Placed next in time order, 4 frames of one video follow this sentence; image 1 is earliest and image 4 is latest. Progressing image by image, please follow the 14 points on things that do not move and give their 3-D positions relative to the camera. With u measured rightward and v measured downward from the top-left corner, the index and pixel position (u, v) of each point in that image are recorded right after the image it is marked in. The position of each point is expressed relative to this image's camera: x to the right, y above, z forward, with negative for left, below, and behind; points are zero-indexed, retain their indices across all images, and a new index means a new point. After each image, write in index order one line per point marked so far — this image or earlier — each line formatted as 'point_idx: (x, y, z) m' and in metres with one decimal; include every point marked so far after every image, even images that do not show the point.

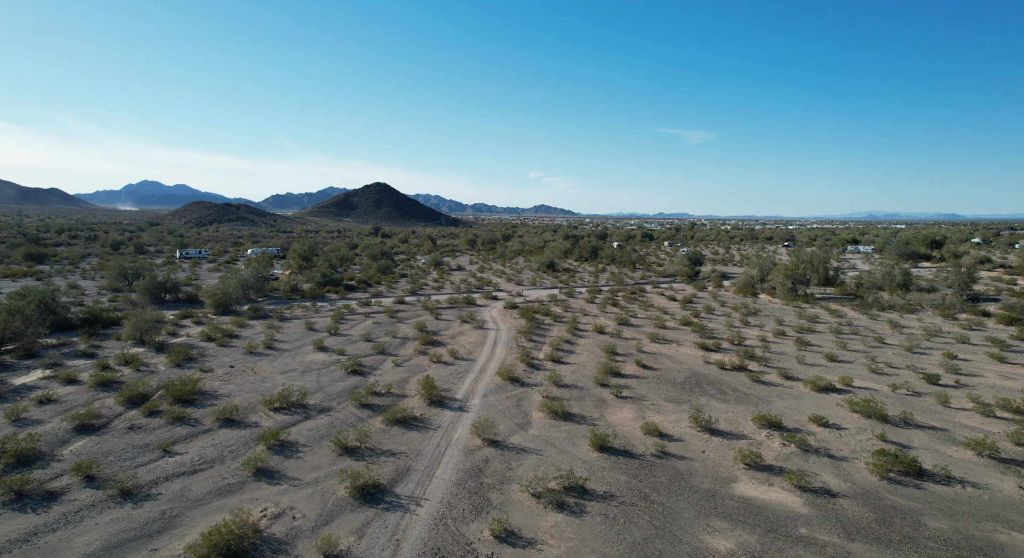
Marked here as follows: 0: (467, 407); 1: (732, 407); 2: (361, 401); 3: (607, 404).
0: (-1.3, -3.7, +16.8) m
1: (+6.3, -3.7, +16.5) m
2: (-4.3, -3.5, +16.7) m
3: (+2.8, -3.7, +16.9) m
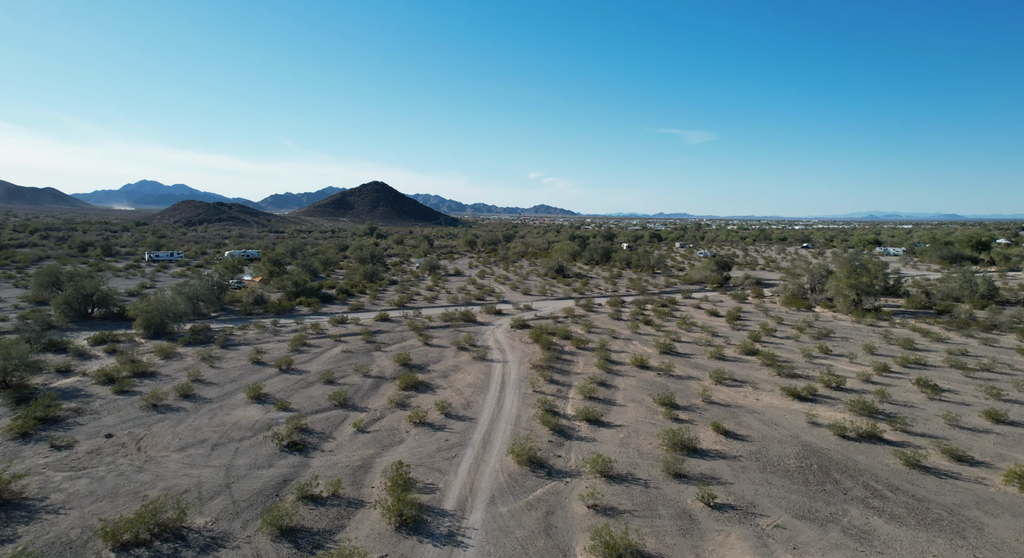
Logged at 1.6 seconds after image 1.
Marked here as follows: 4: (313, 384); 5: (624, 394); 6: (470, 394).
0: (-0.8, -4.3, +9.9) m
1: (+6.7, -4.3, +9.6) m
2: (-3.9, -4.1, +9.8) m
3: (+3.2, -4.3, +10.0) m
4: (-6.3, -3.3, +18.5) m
5: (+3.4, -3.5, +17.8) m
6: (-1.3, -3.5, +17.8) m
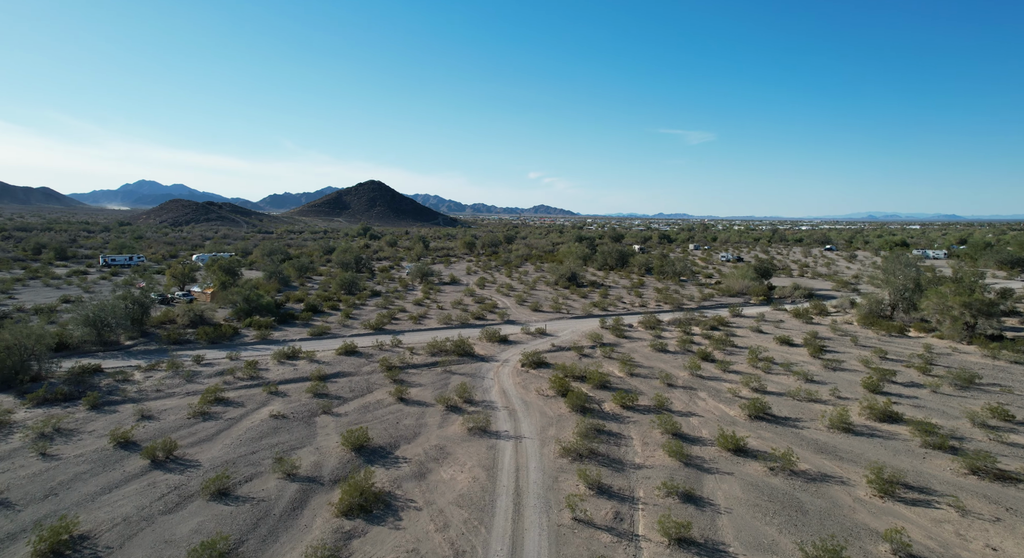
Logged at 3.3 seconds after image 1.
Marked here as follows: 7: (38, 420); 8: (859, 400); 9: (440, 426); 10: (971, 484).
0: (-0.4, -5.0, +2.0) m
1: (+7.2, -5.0, +1.7) m
2: (-3.4, -4.8, +1.9) m
3: (+3.6, -5.0, +2.1) m
4: (-5.9, -4.0, +10.6) m
5: (+3.8, -4.2, +9.9) m
6: (-0.9, -4.2, +9.9) m
7: (-11.7, -3.5, +14.5) m
8: (+9.9, -3.5, +16.7) m
9: (-1.8, -3.6, +15.1) m
10: (+8.9, -4.0, +11.4) m
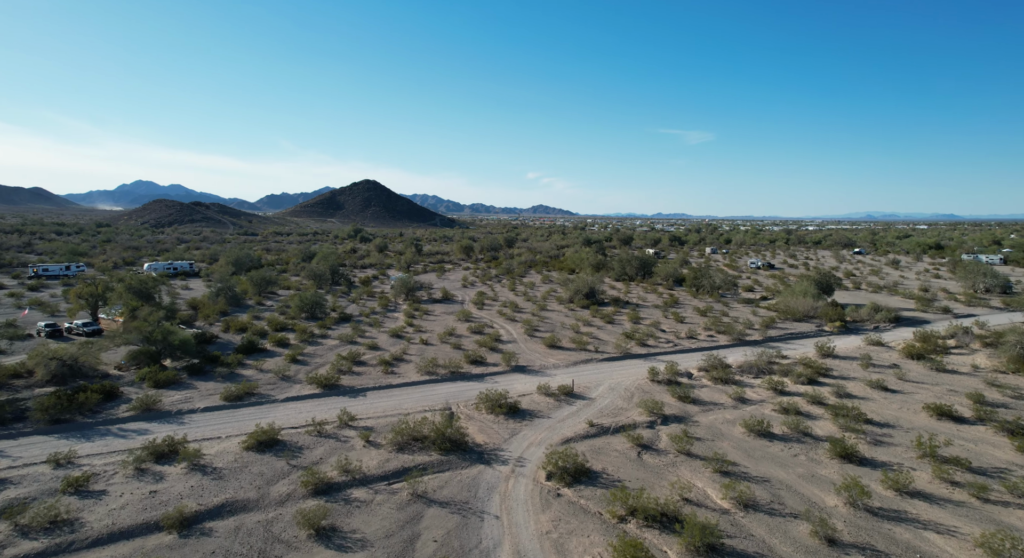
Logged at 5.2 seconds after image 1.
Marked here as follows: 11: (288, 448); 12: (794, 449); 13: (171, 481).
0: (0.0, -6.1, -6.9) m
1: (+7.6, -6.1, -7.2) m
2: (-3.0, -5.9, -7.1) m
3: (+4.1, -6.1, -6.8) m
4: (-5.4, -5.1, +1.7) m
5: (+4.3, -5.3, +1.0) m
6: (-0.4, -5.3, +1.0) m
7: (-11.3, -4.6, +5.6) m
8: (+10.3, -4.5, +7.8) m
9: (-1.4, -4.7, +6.1) m
10: (+9.3, -5.1, +2.5) m
11: (-5.4, -4.0, +14.2) m
12: (+7.0, -4.0, +14.4) m
13: (-7.2, -4.2, +12.4) m
